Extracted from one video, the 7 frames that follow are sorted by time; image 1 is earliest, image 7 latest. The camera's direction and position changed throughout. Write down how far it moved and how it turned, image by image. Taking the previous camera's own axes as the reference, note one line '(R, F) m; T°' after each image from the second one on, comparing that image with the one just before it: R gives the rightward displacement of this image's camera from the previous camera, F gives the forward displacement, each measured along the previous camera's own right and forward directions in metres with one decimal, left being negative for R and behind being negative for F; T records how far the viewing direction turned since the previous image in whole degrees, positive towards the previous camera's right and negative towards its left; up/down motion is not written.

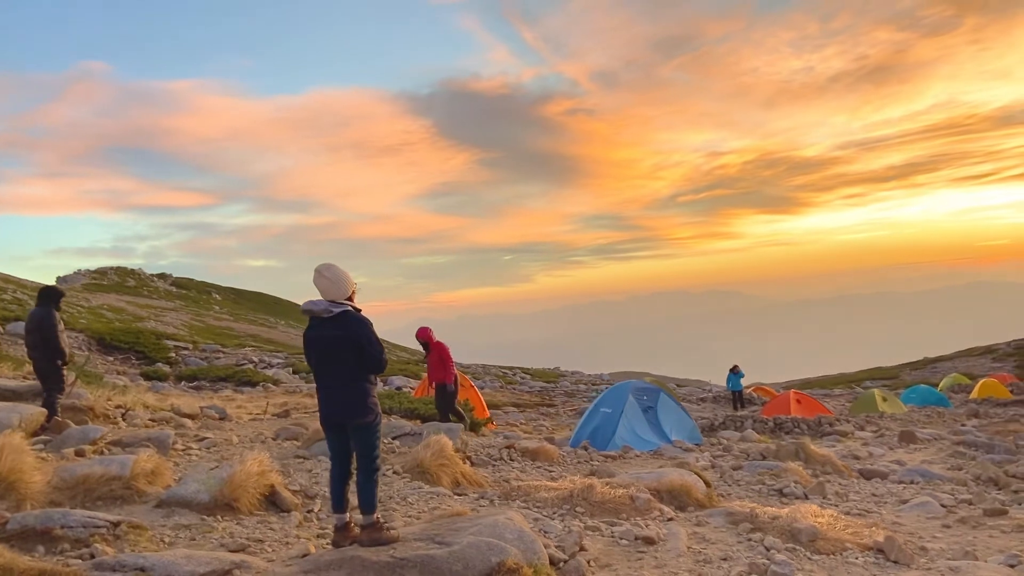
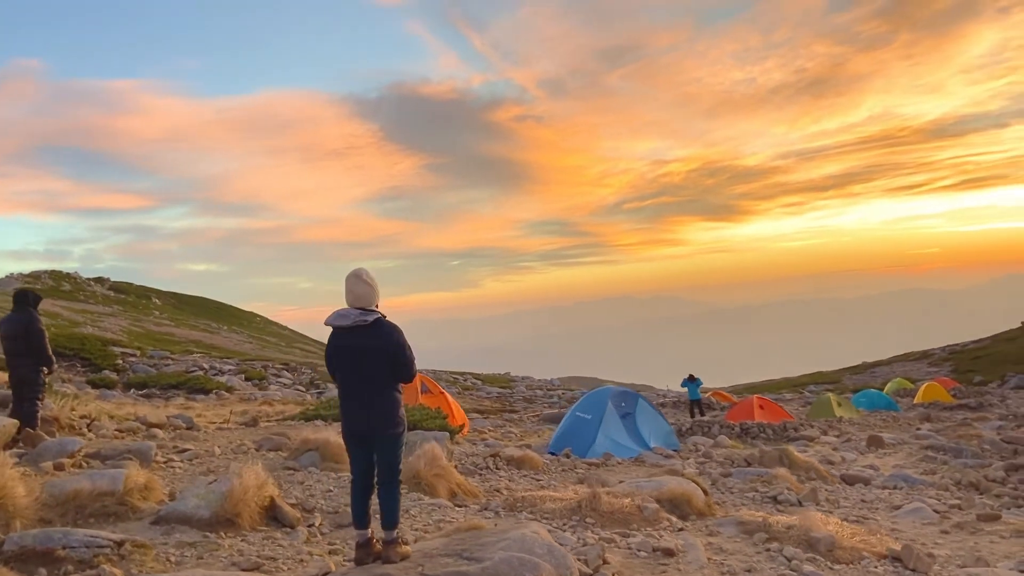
(-0.6, +0.2) m; +3°
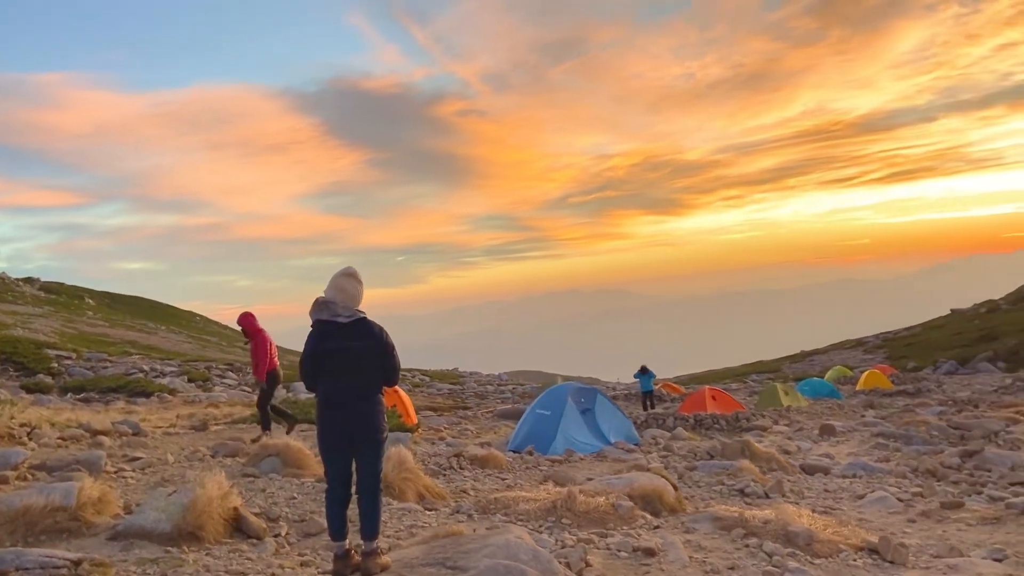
(-0.2, +0.2) m; +4°
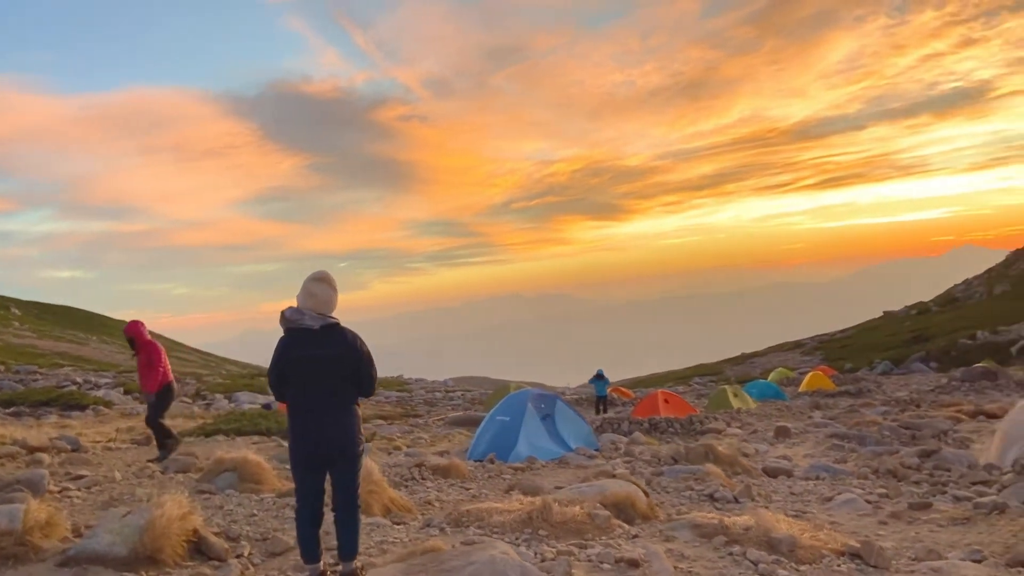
(-0.3, +0.3) m; +4°
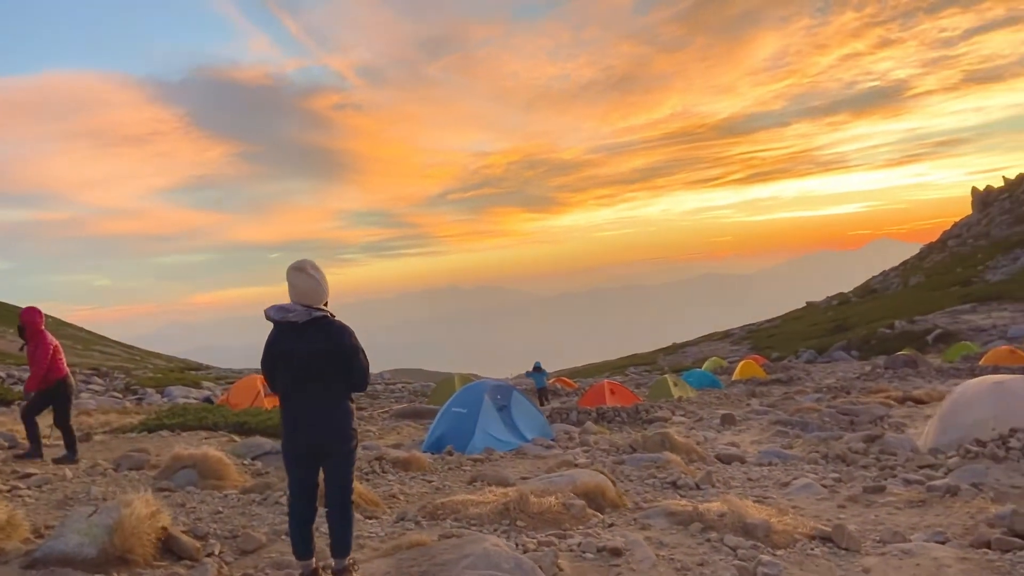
(-0.4, +0.1) m; +4°
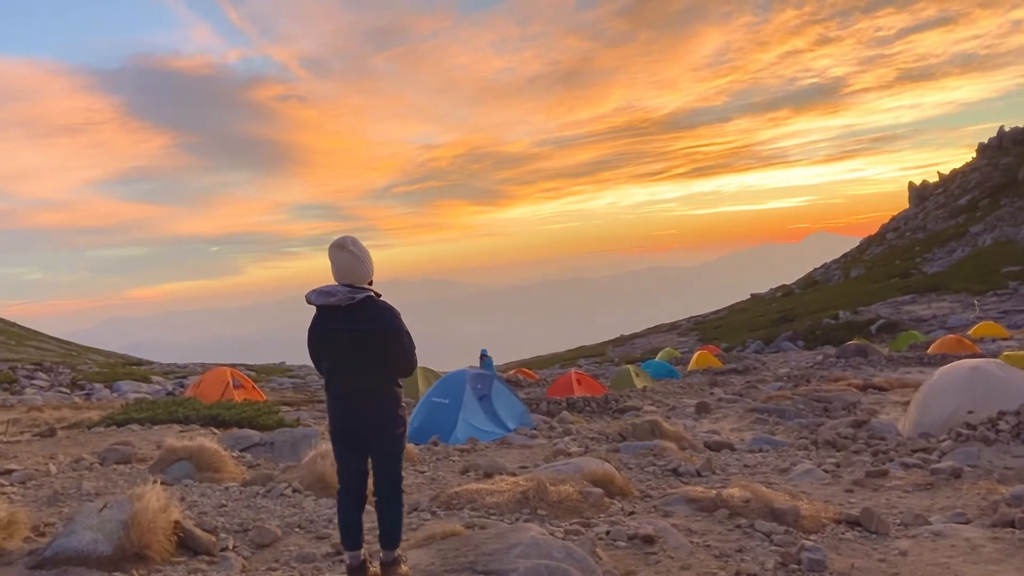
(-0.7, +0.2) m; +3°
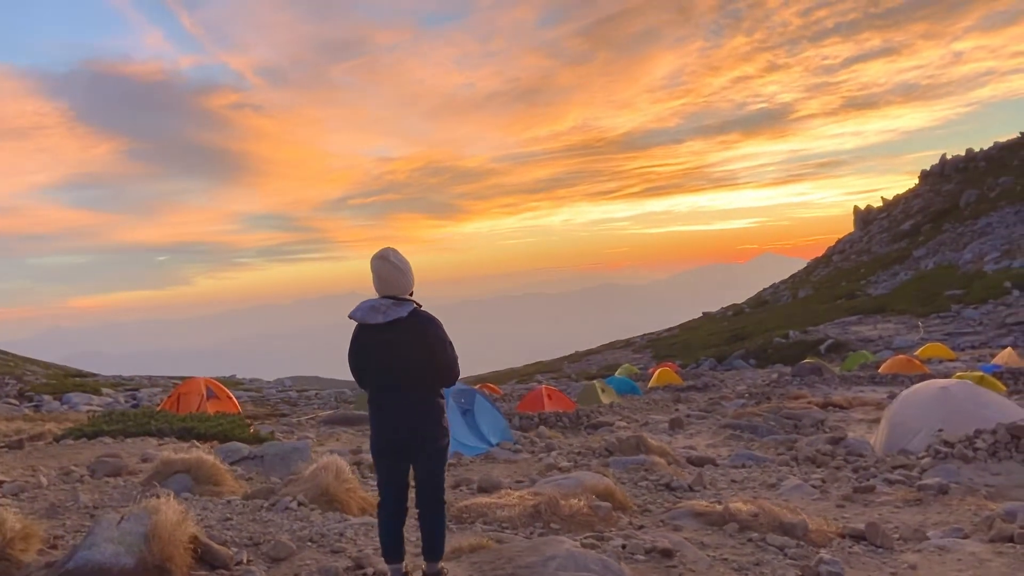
(-0.6, -0.1) m; +3°
